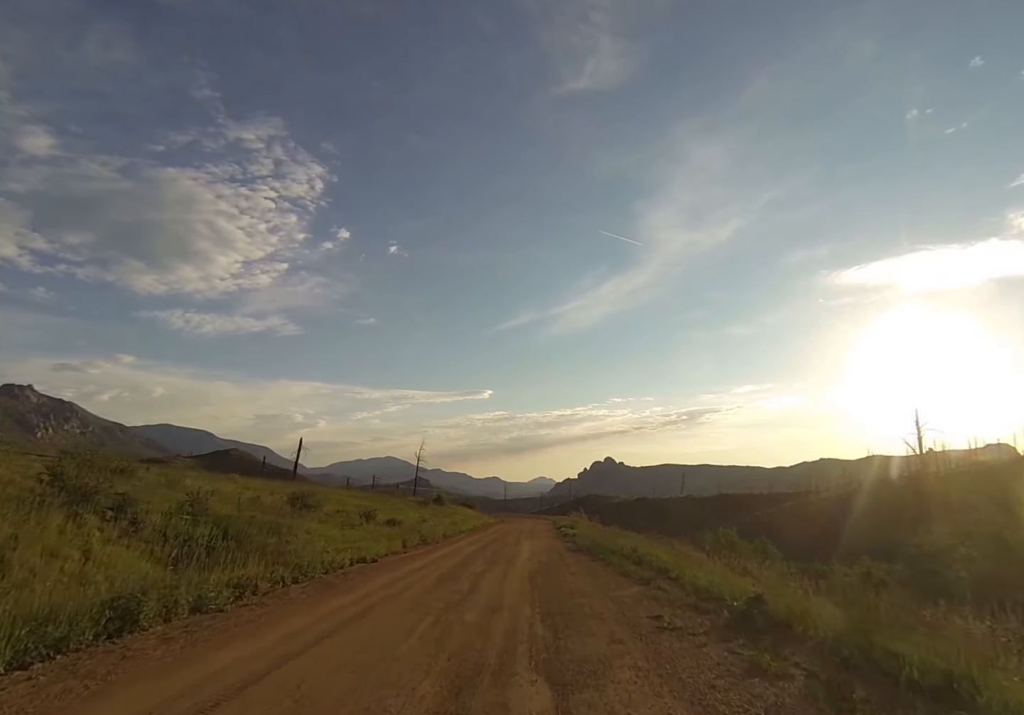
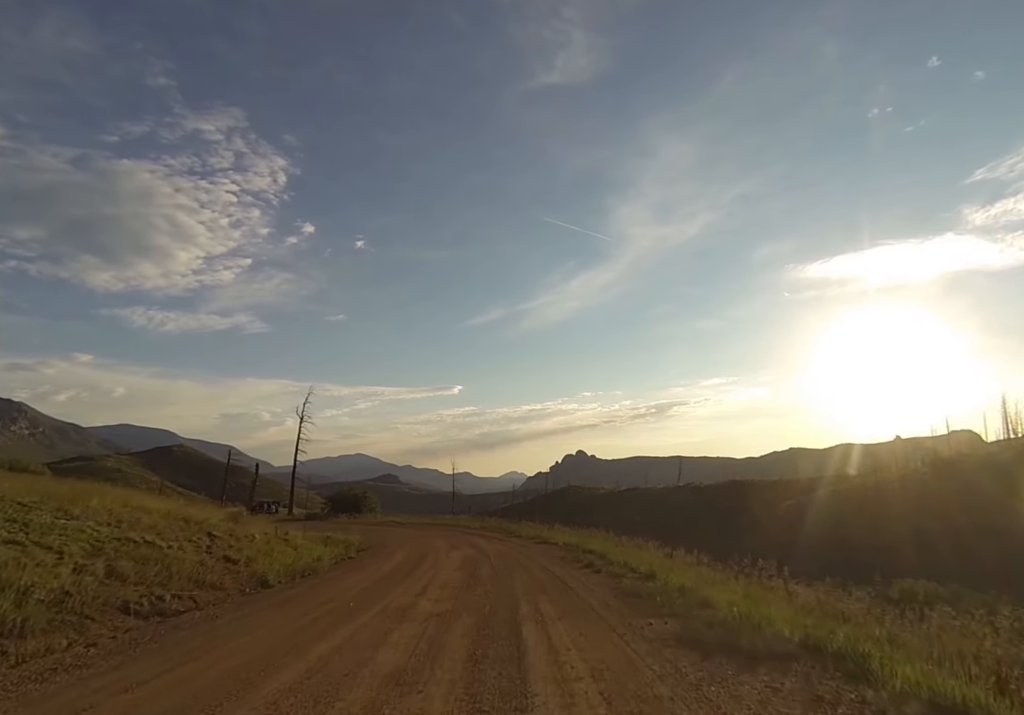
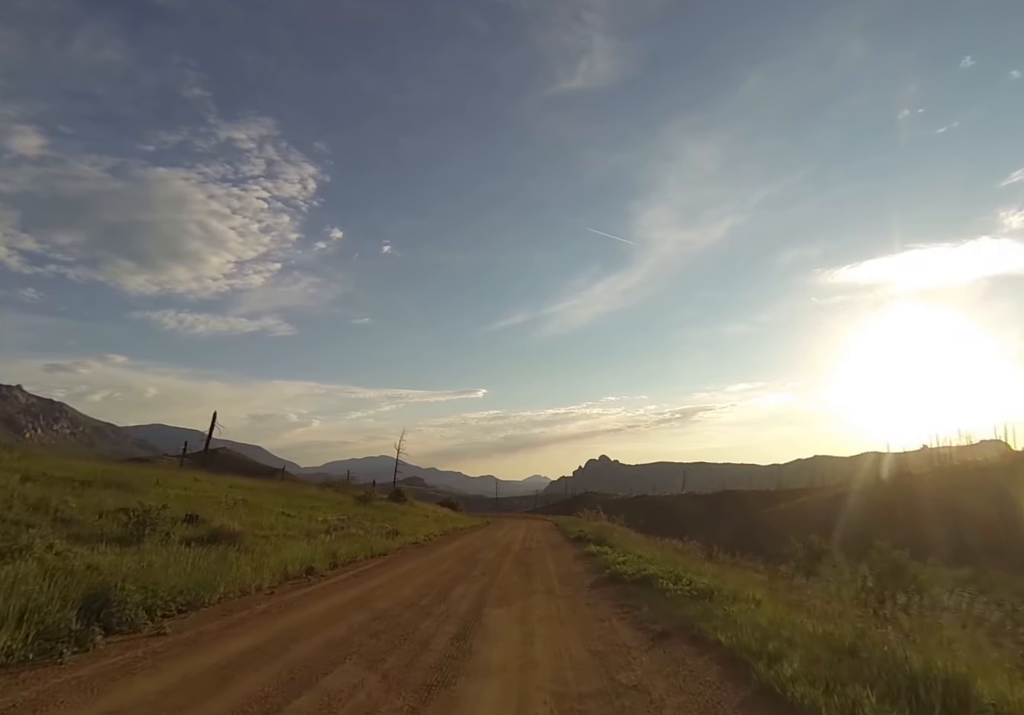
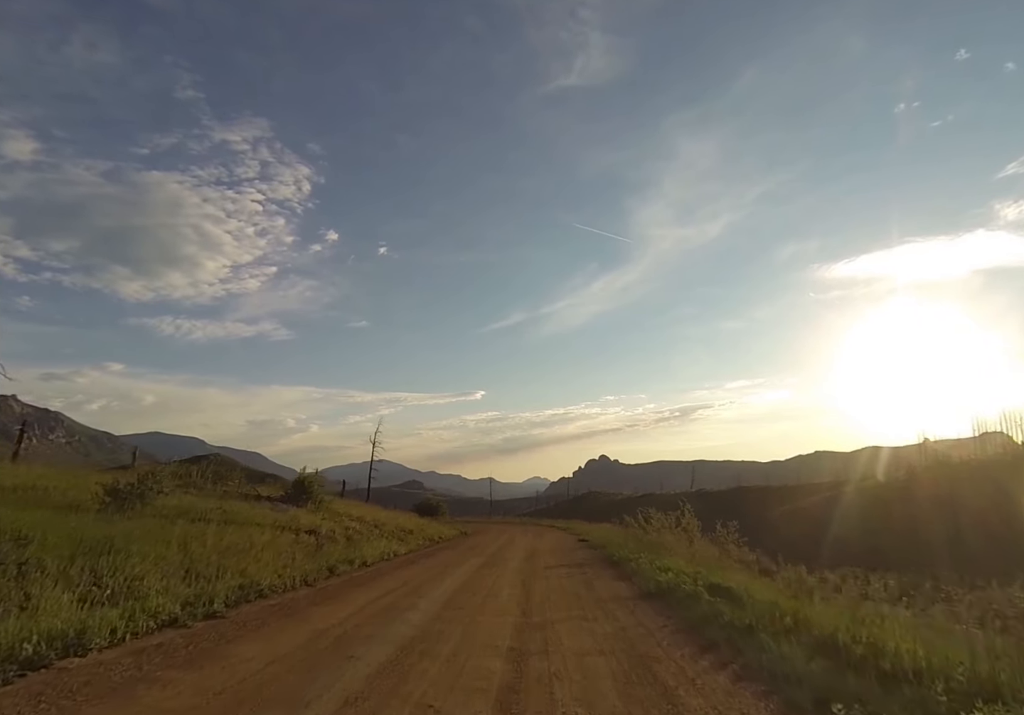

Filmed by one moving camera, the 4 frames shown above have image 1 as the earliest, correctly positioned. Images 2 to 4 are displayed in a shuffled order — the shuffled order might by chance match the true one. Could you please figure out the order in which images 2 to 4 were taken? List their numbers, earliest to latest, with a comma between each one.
3, 4, 2
